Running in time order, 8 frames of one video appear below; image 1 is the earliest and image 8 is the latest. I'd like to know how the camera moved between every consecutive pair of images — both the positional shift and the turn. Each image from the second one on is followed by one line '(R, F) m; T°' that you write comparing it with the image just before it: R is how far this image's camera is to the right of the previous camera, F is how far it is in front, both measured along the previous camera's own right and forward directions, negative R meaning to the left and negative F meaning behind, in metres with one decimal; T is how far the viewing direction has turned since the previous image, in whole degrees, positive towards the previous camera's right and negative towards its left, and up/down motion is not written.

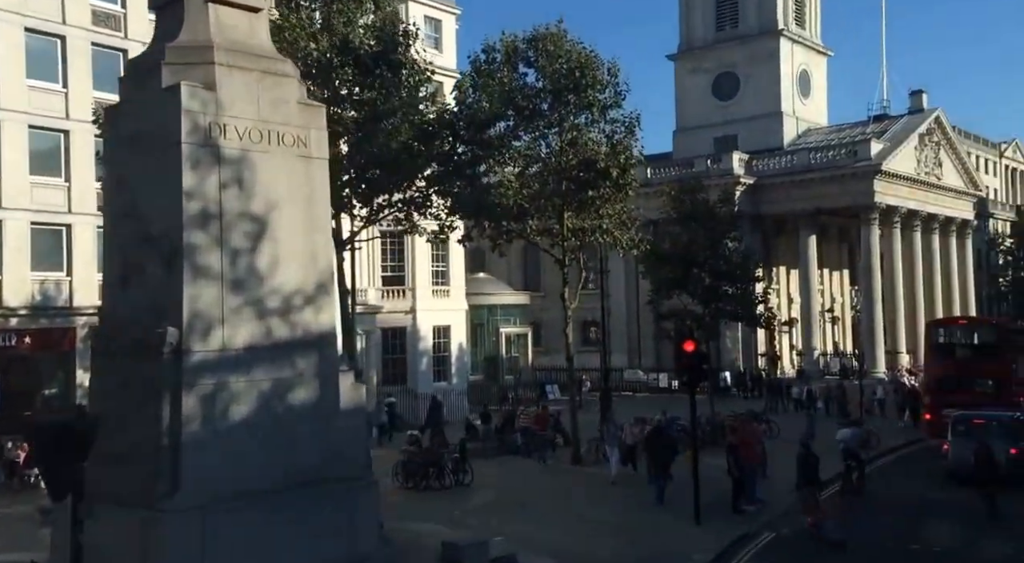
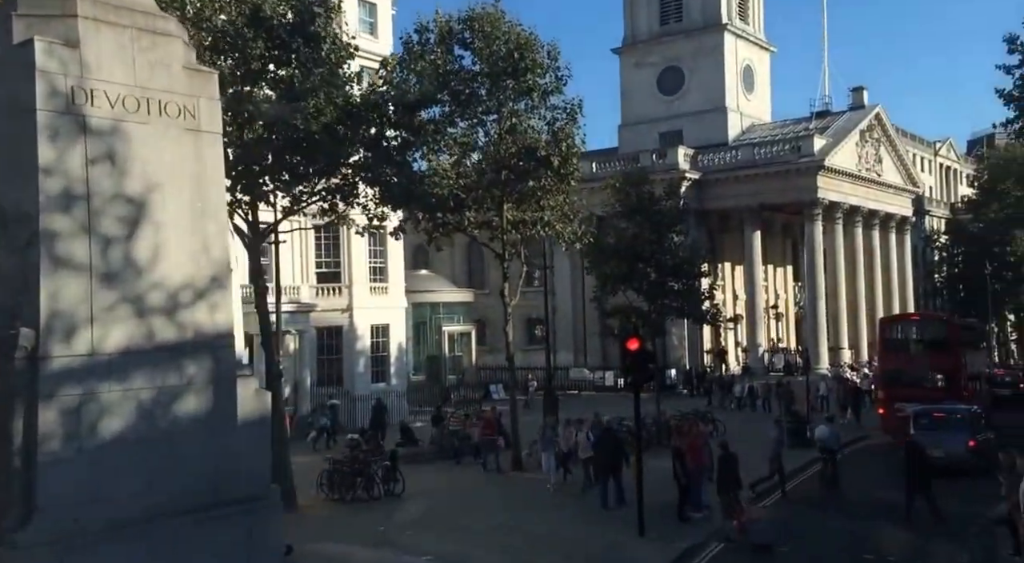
(+0.2, +1.4) m; +3°
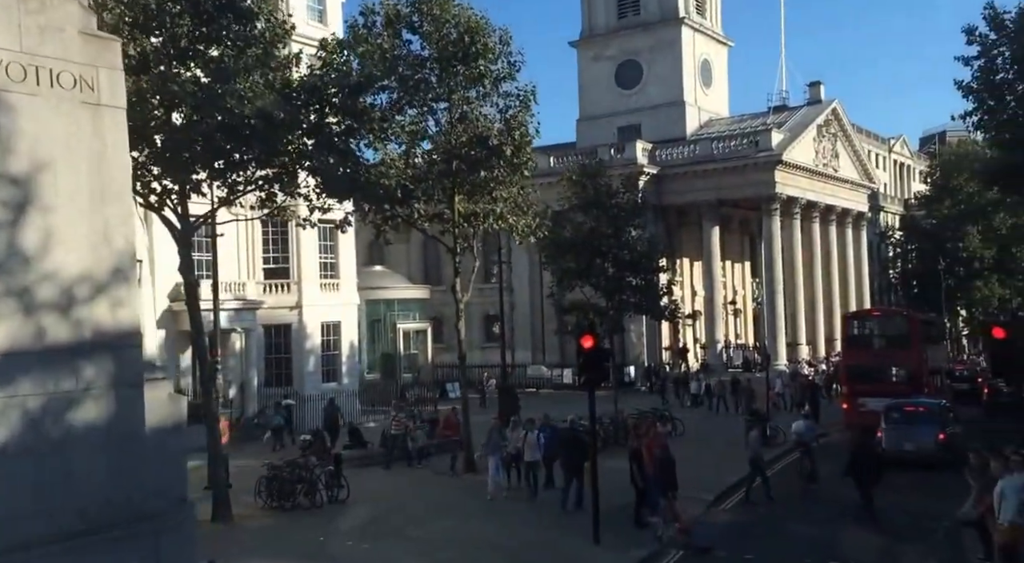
(+0.2, +0.9) m; +2°
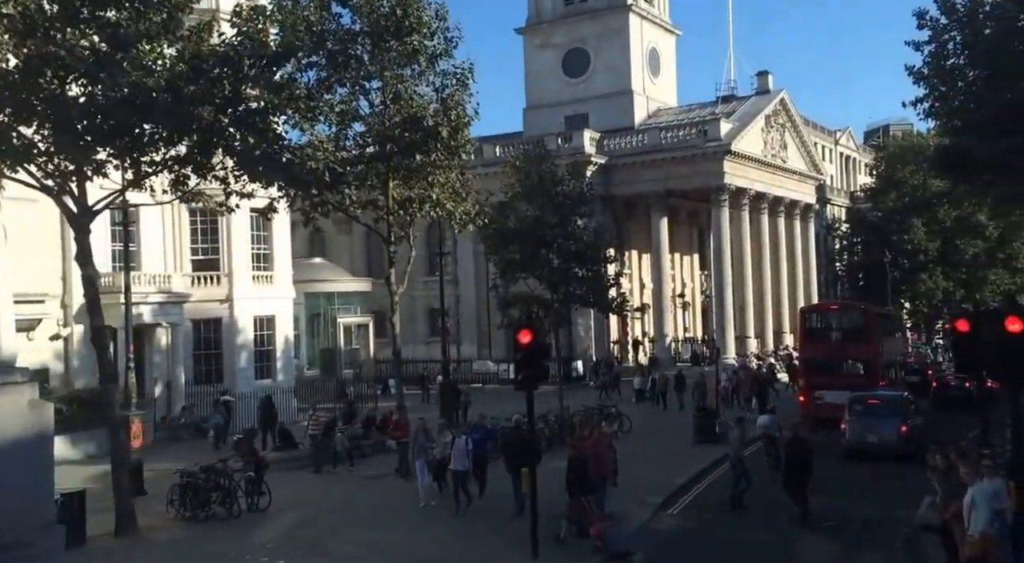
(+0.2, +1.3) m; +3°
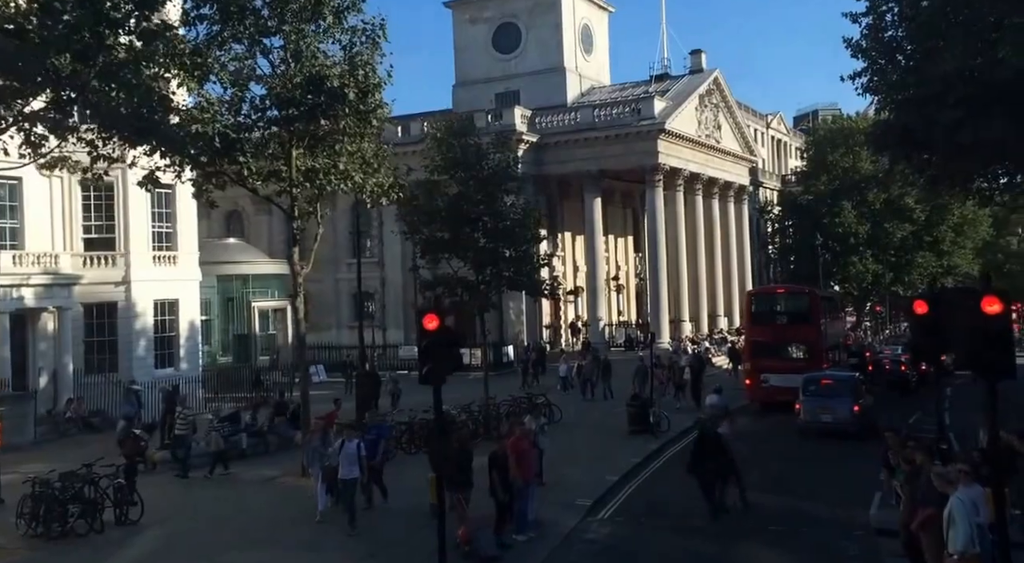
(+0.3, +2.0) m; +3°
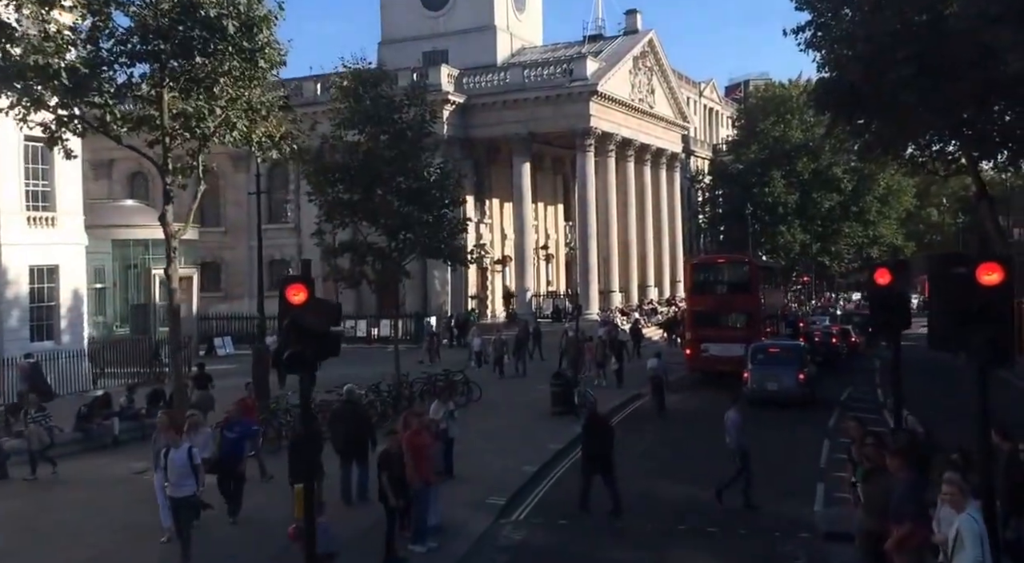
(+0.4, +2.4) m; +4°
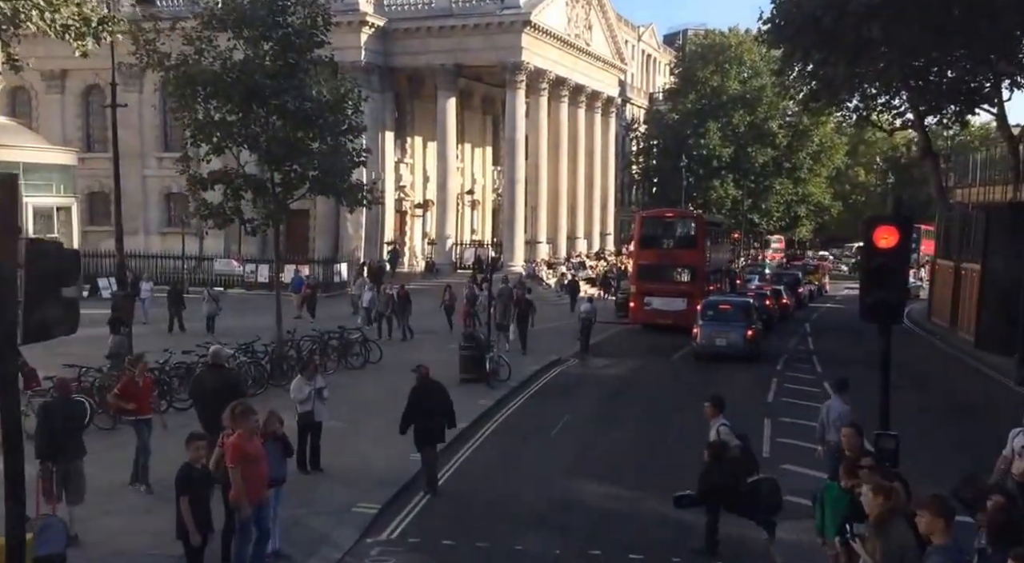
(+0.5, +3.7) m; +4°
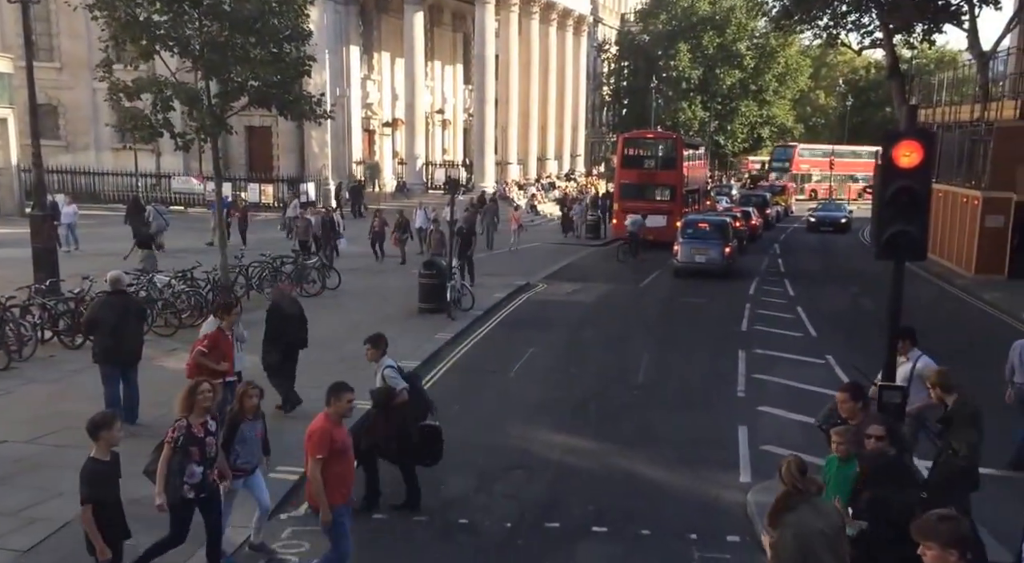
(+0.2, +1.8) m; +2°
